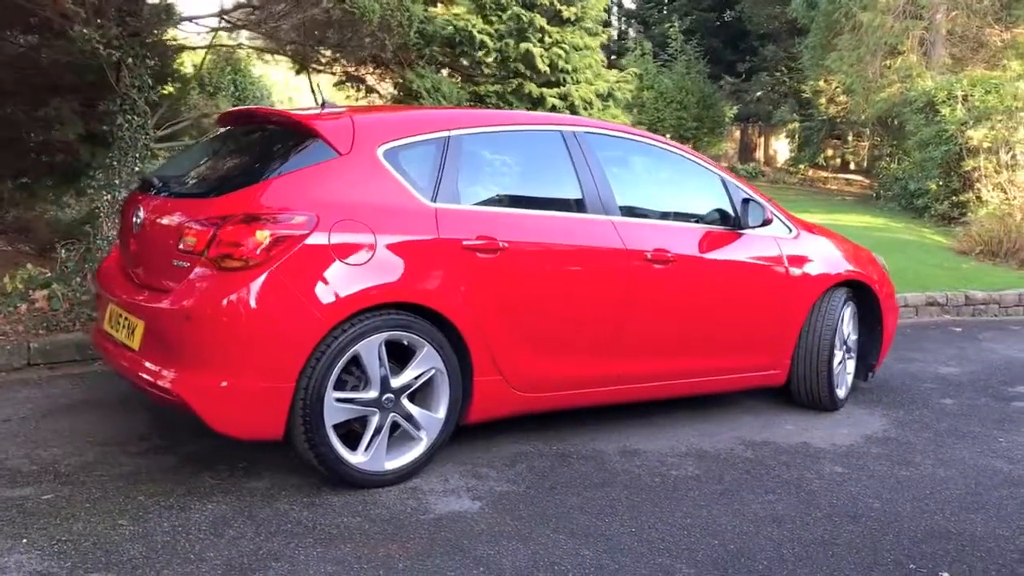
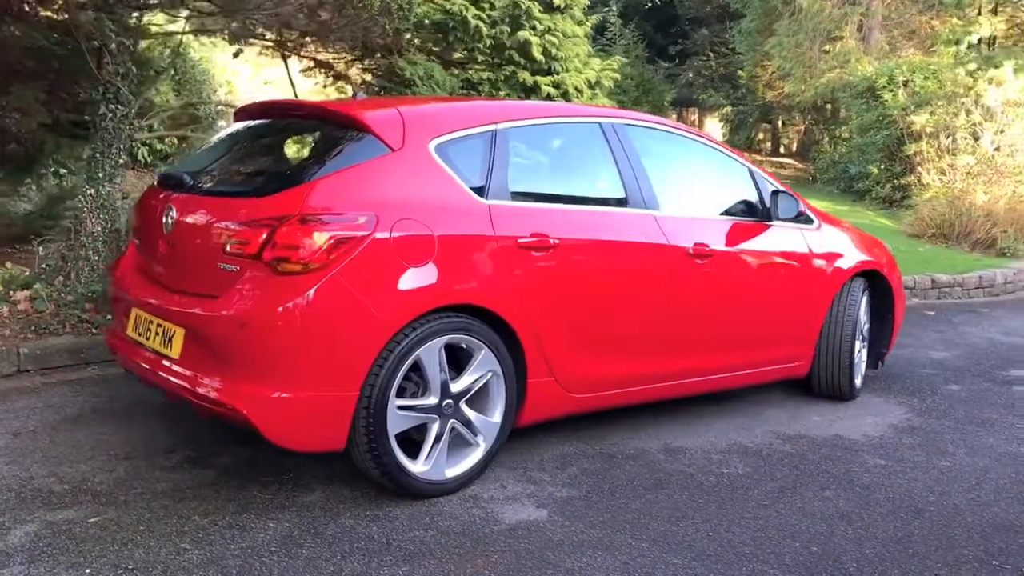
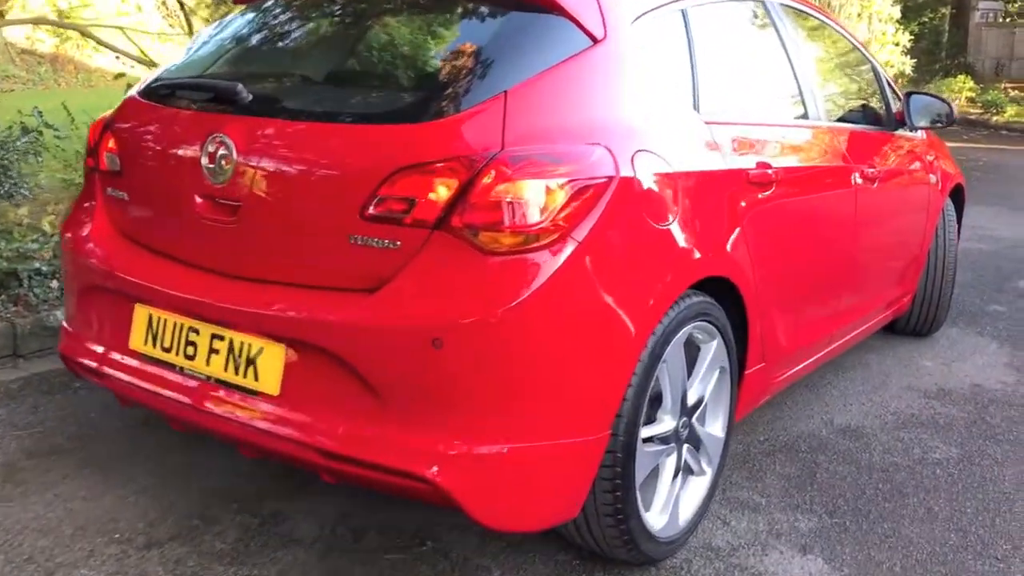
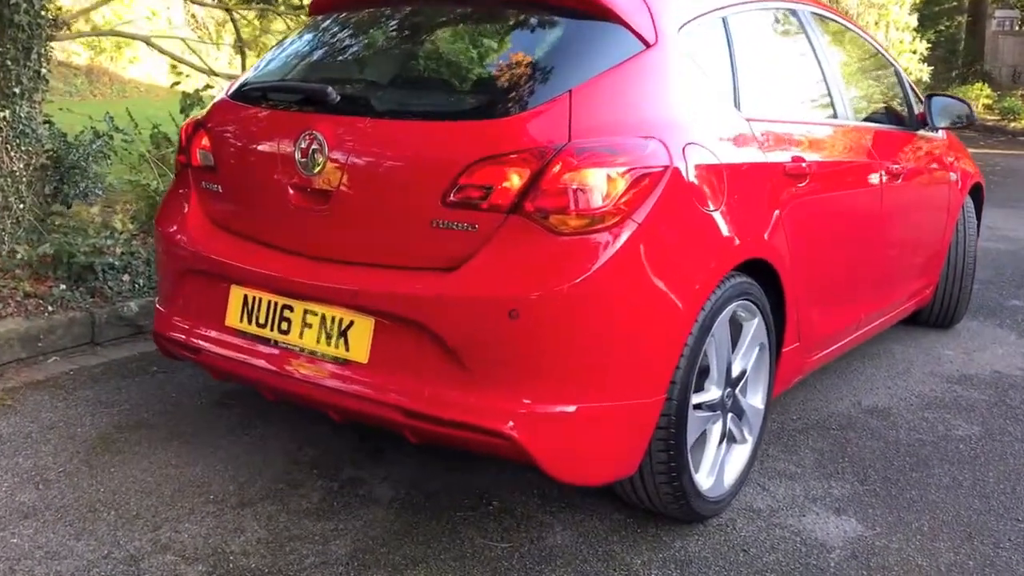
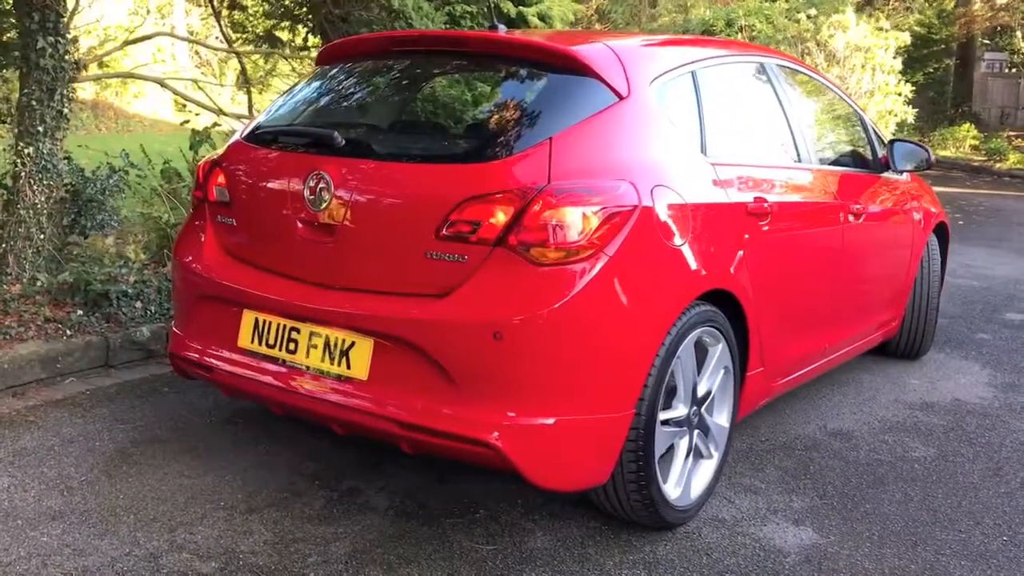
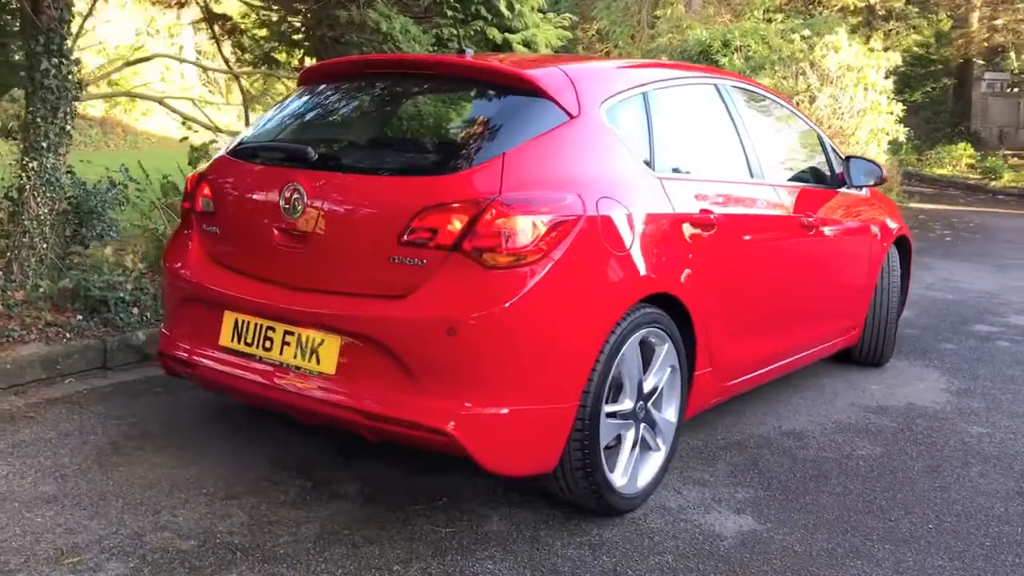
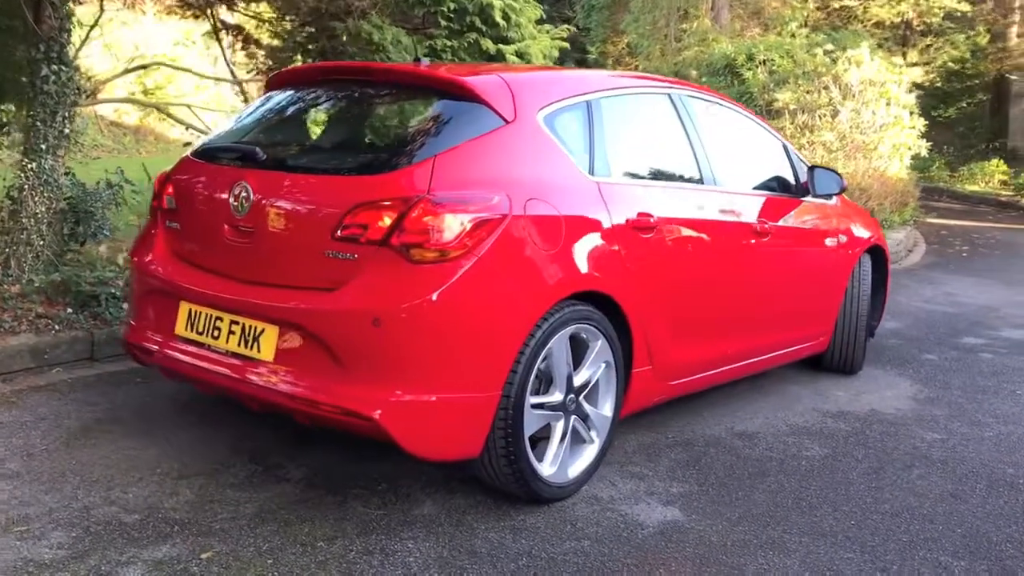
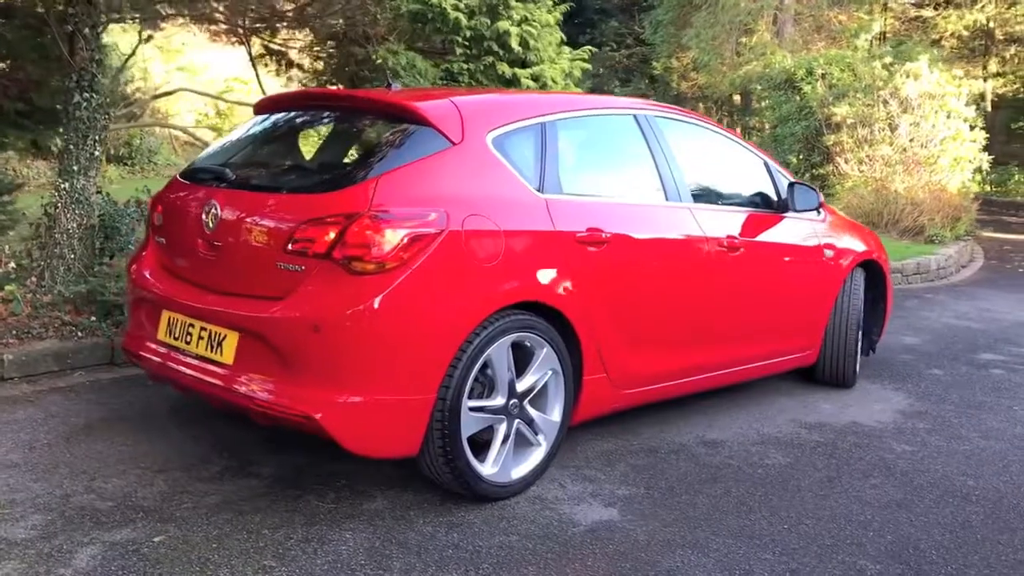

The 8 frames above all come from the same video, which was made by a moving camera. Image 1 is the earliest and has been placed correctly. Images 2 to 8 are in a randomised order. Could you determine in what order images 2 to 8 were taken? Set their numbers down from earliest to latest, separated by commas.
2, 8, 7, 6, 5, 4, 3
